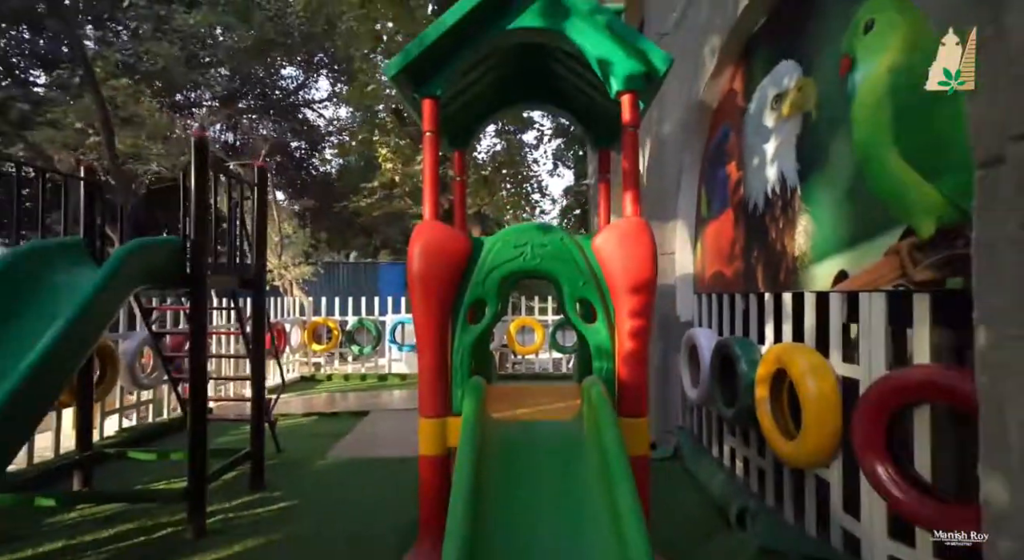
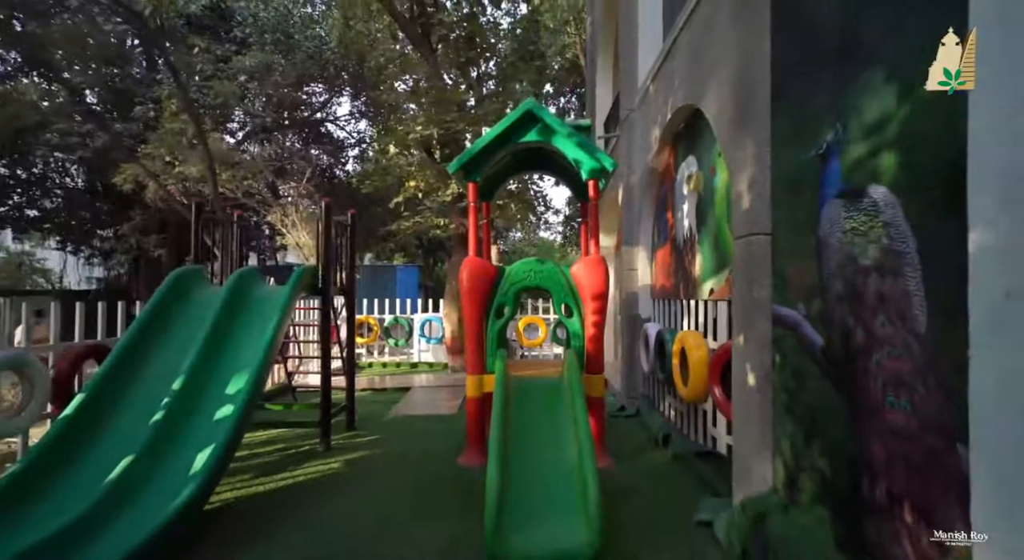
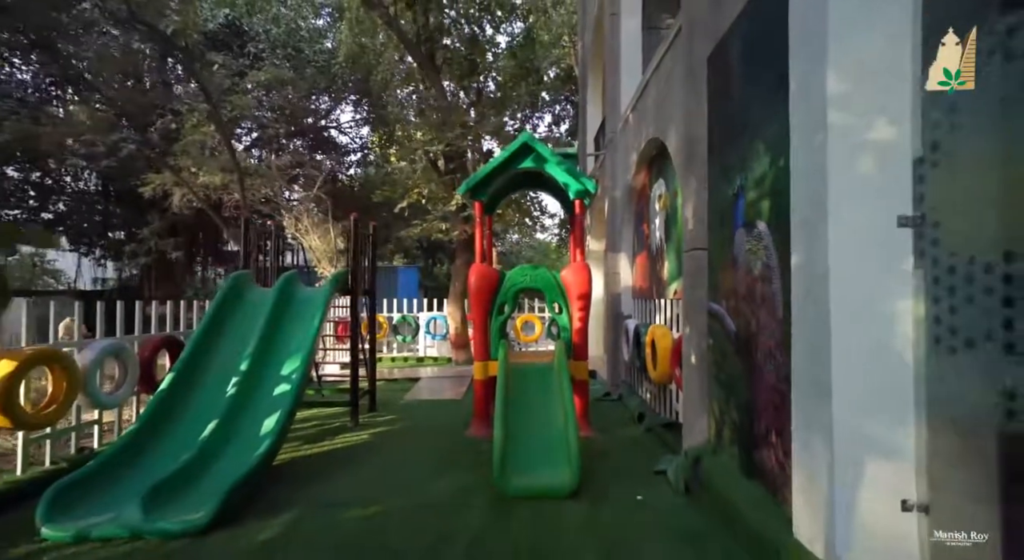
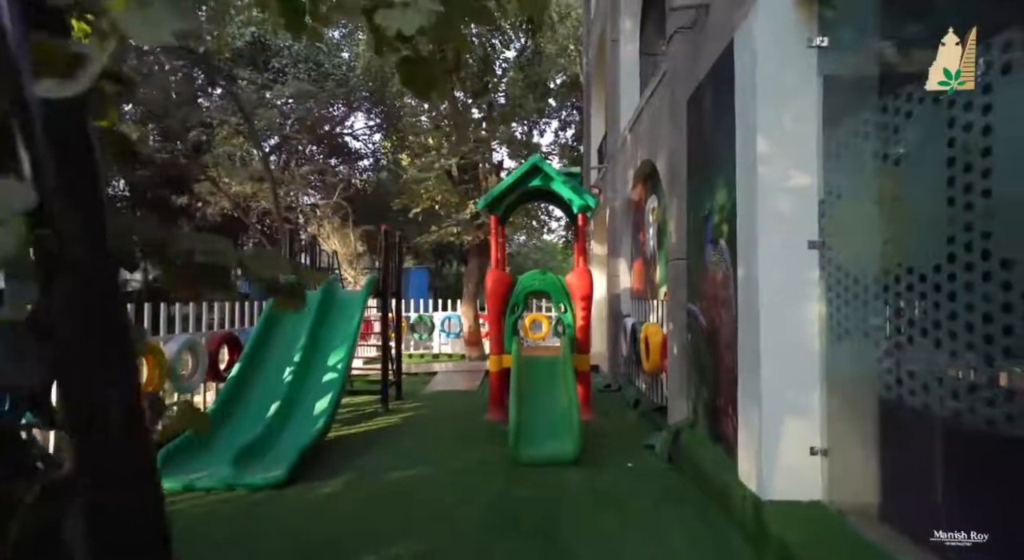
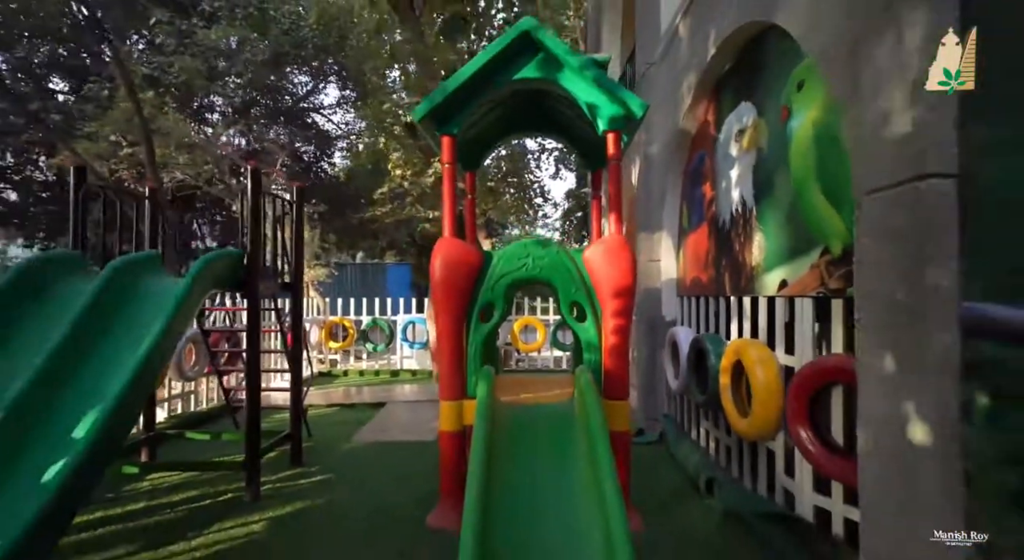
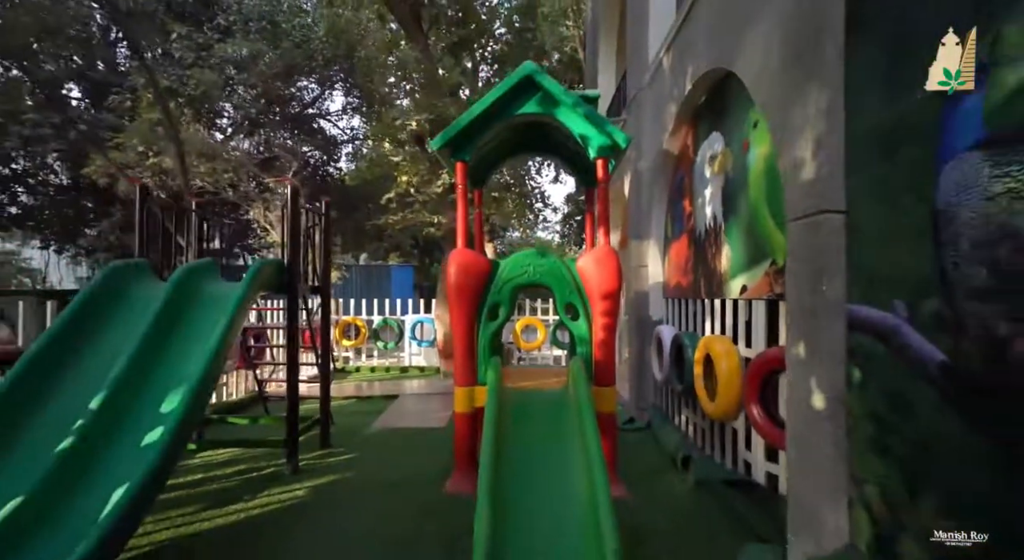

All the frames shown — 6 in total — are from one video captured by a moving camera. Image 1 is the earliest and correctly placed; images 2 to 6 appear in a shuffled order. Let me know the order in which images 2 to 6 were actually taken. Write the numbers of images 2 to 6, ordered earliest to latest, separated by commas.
5, 6, 2, 3, 4
